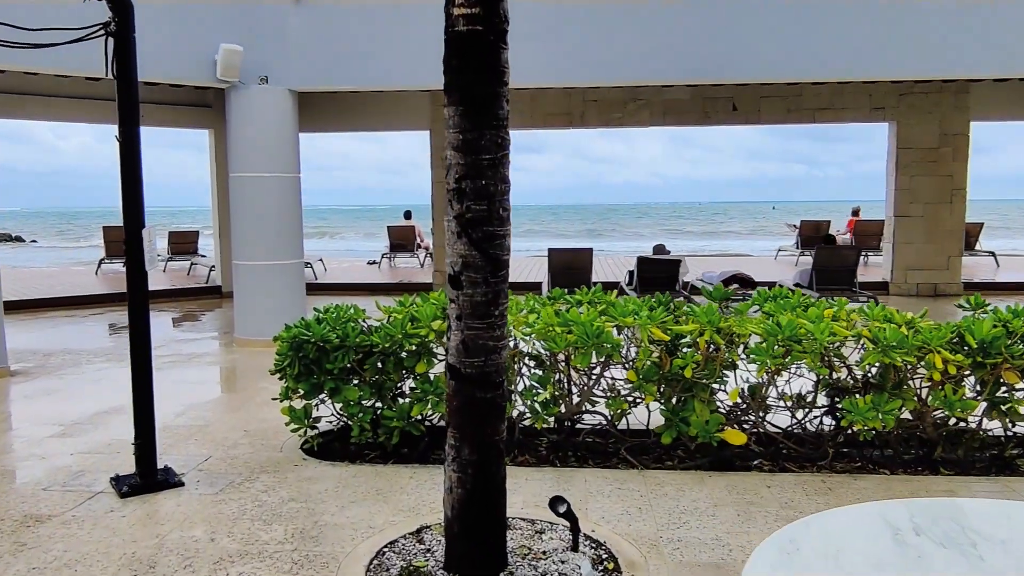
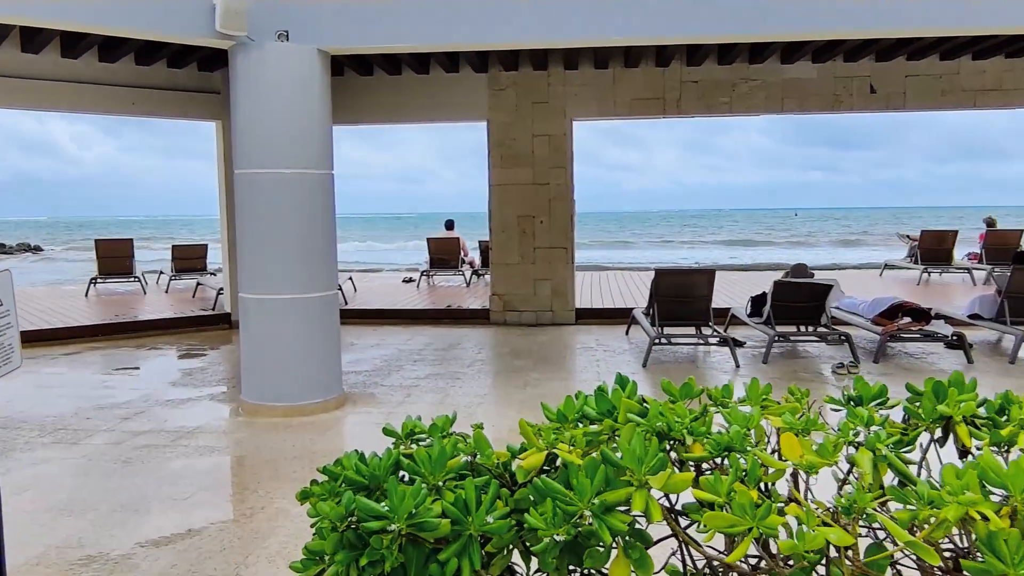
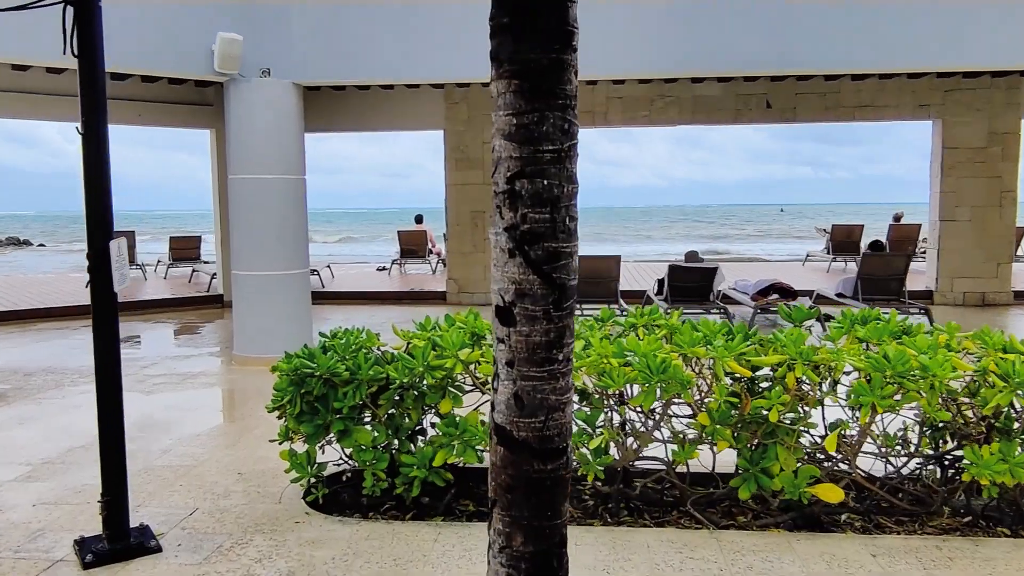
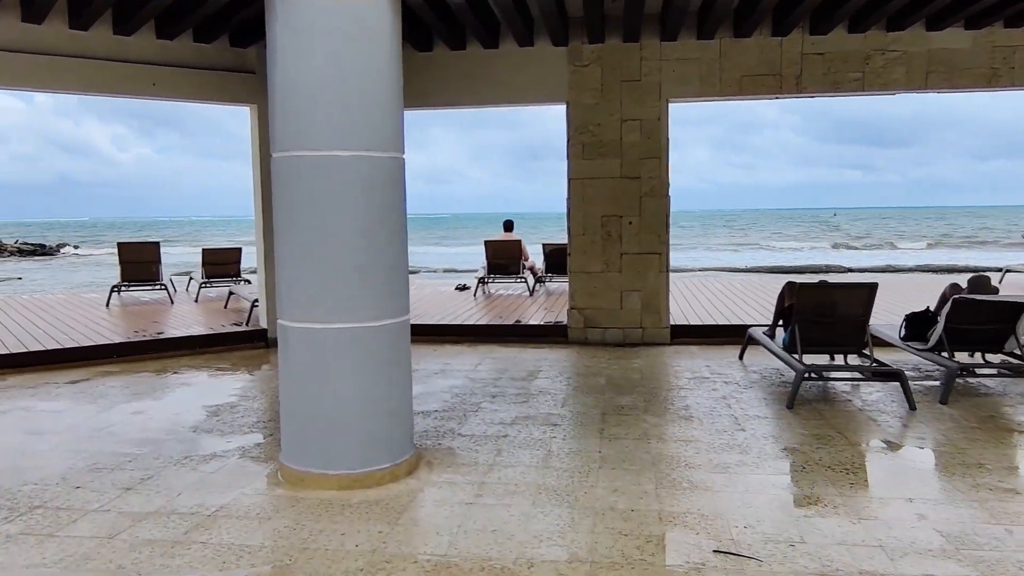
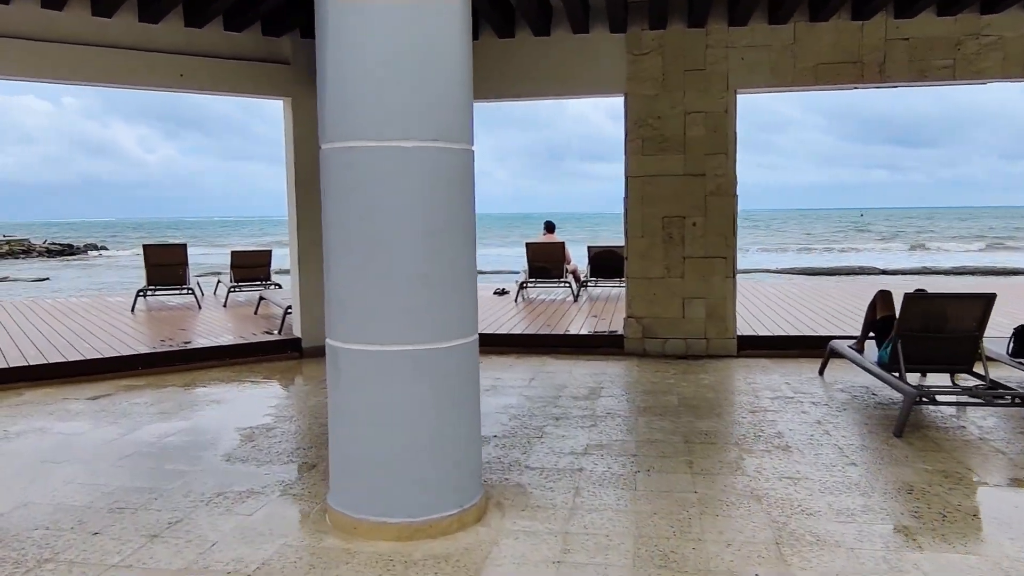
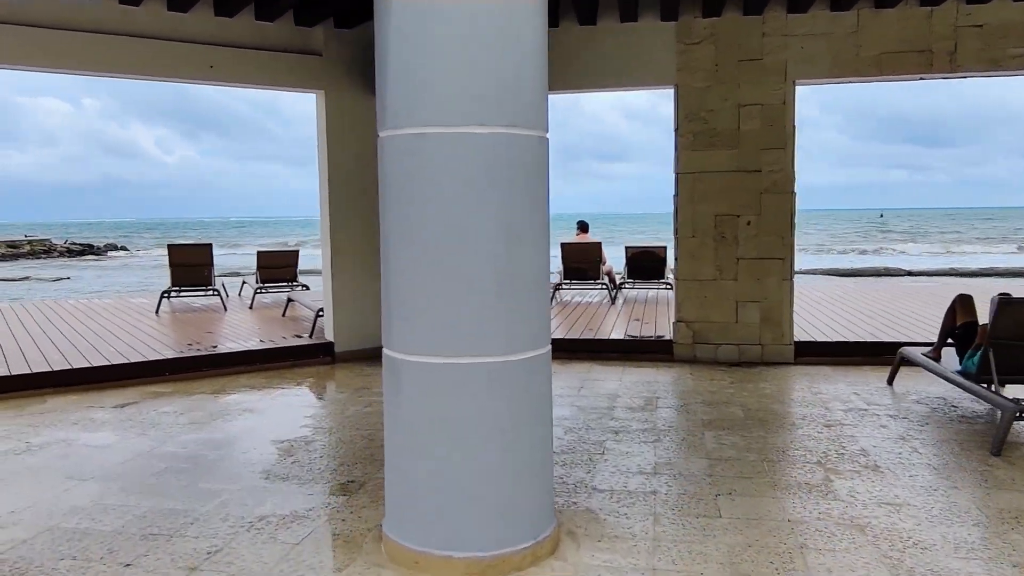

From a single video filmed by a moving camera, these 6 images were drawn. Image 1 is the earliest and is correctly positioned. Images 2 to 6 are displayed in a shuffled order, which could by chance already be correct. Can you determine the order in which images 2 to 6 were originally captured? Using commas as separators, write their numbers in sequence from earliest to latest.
3, 2, 4, 5, 6
